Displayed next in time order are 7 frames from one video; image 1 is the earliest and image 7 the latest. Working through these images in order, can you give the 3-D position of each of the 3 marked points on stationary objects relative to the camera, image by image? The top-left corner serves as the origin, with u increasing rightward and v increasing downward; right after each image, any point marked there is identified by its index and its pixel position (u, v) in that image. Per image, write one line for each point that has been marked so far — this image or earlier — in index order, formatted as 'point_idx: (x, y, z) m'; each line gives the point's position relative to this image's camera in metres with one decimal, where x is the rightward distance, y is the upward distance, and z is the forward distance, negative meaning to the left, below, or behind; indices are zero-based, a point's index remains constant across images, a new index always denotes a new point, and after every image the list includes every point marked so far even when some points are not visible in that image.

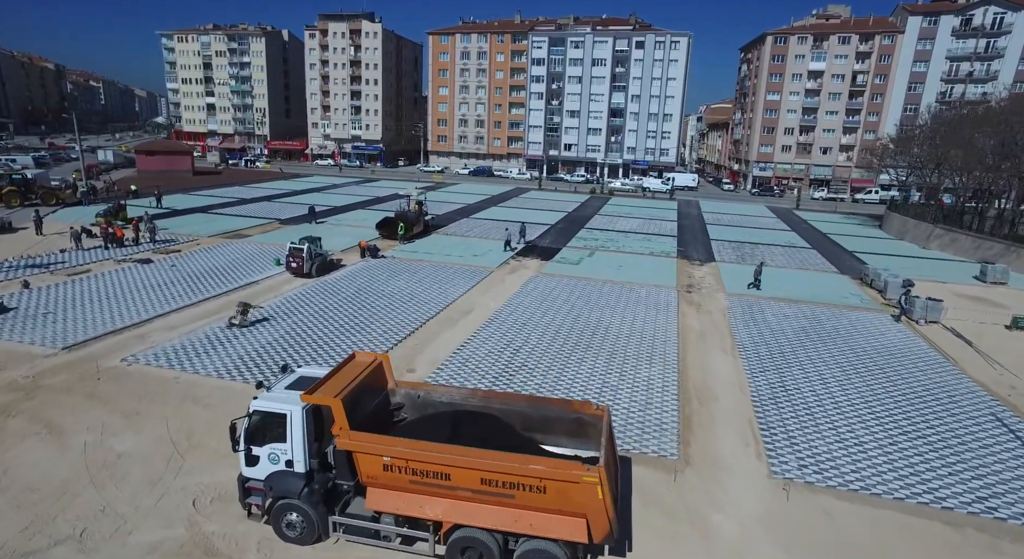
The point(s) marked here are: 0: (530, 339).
0: (+0.5, -1.8, +16.5) m
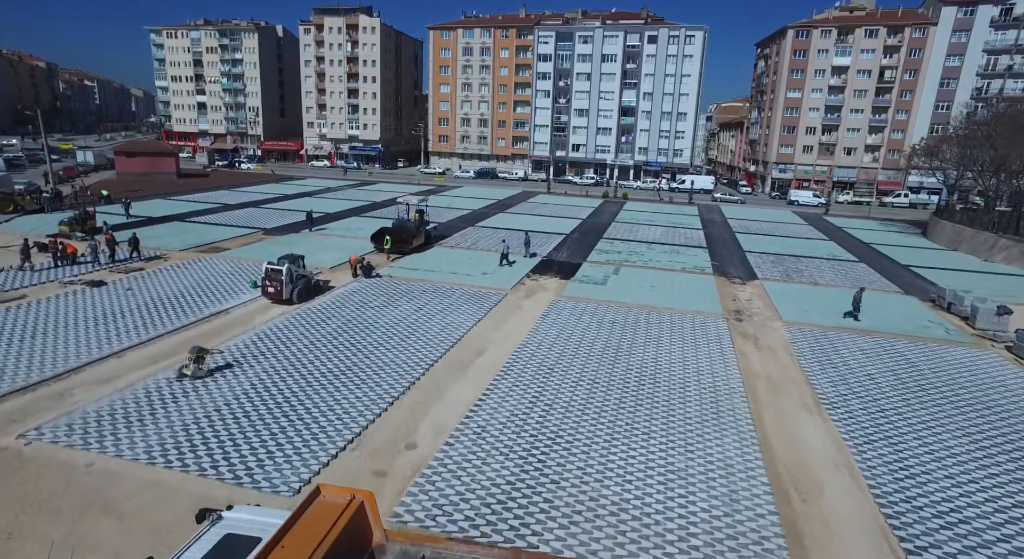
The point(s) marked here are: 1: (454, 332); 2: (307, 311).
0: (+1.1, -2.7, +13.1) m
1: (-1.8, -1.6, +16.9) m
2: (-6.7, -1.1, +18.1) m
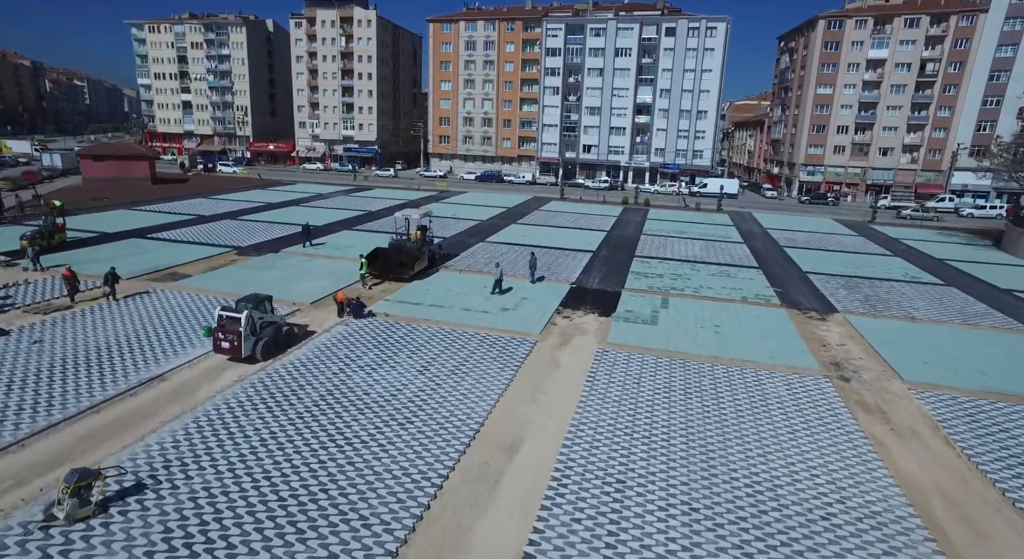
0: (+2.1, -3.9, +8.4) m
1: (-0.9, -2.9, +12.2) m
2: (-5.8, -2.3, +13.4) m
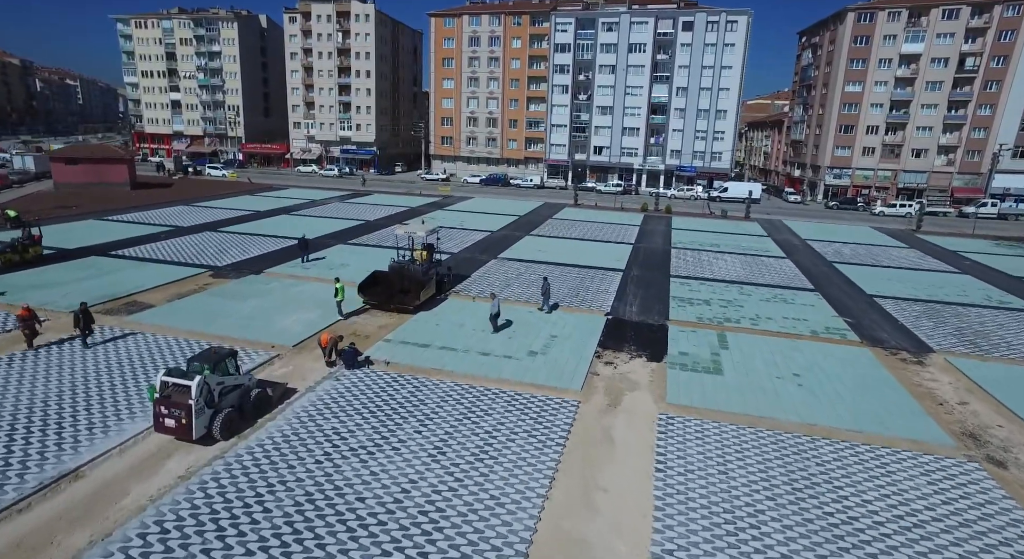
0: (+2.9, -4.9, +4.9) m
1: (-0.1, -3.9, +8.7) m
2: (-5.0, -3.3, +9.9) m
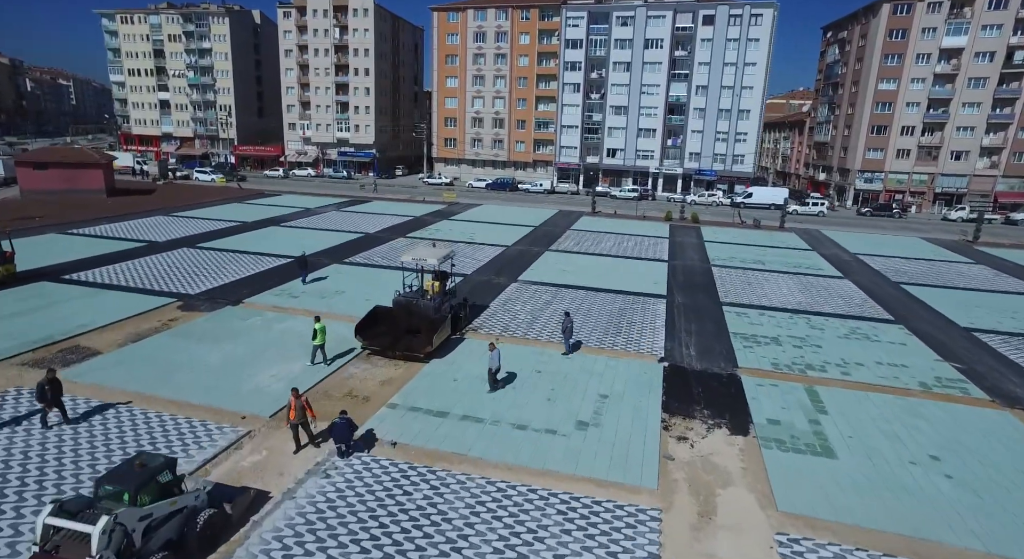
0: (+3.8, -5.9, +1.3) m
1: (+0.9, -4.9, +5.1) m
2: (-4.0, -4.4, +6.3) m
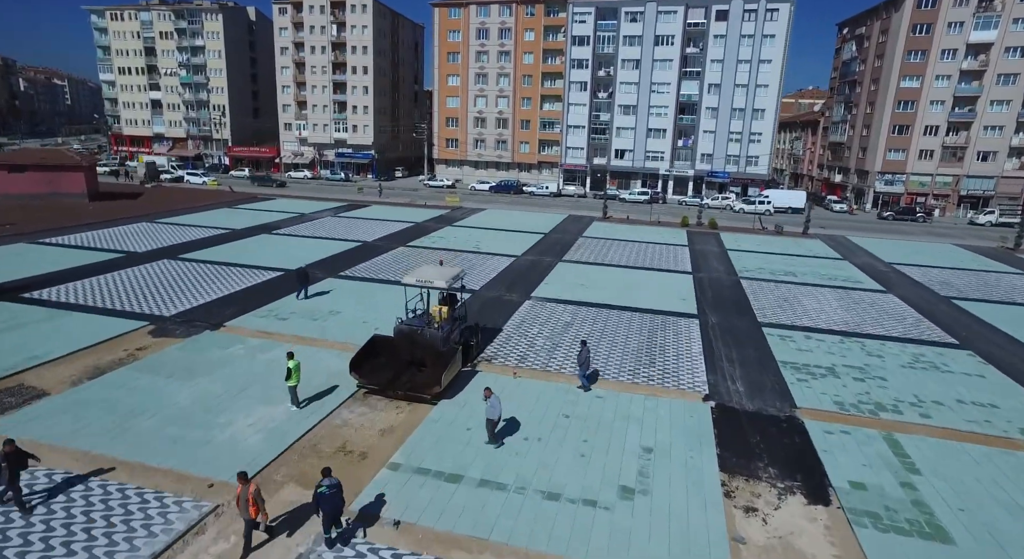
0: (+4.3, -6.5, -0.9) m
1: (+1.4, -5.5, +2.9) m
2: (-3.5, -5.0, +4.1) m
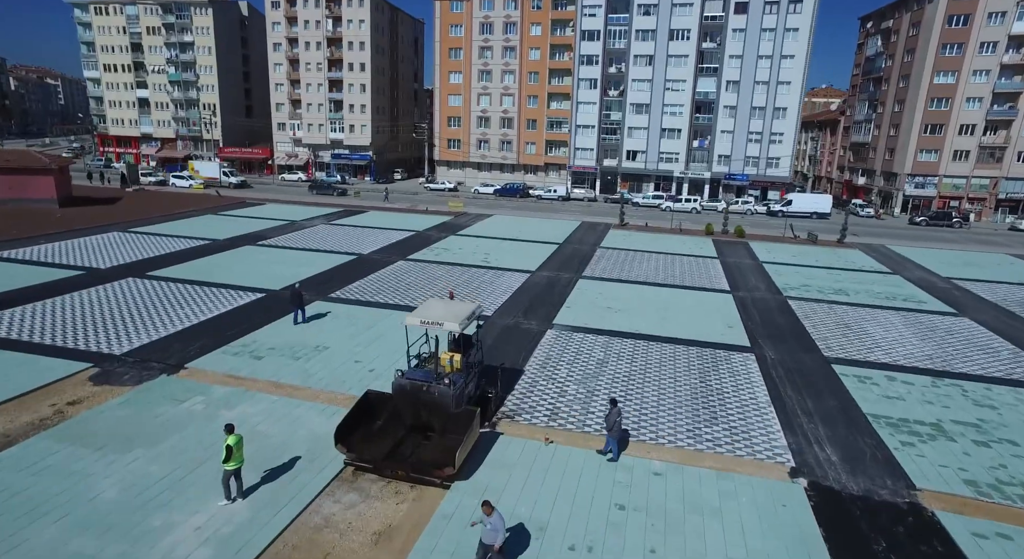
0: (+5.0, -7.3, -3.9) m
1: (+2.0, -6.3, -0.1) m
2: (-2.9, -5.8, +1.1) m
